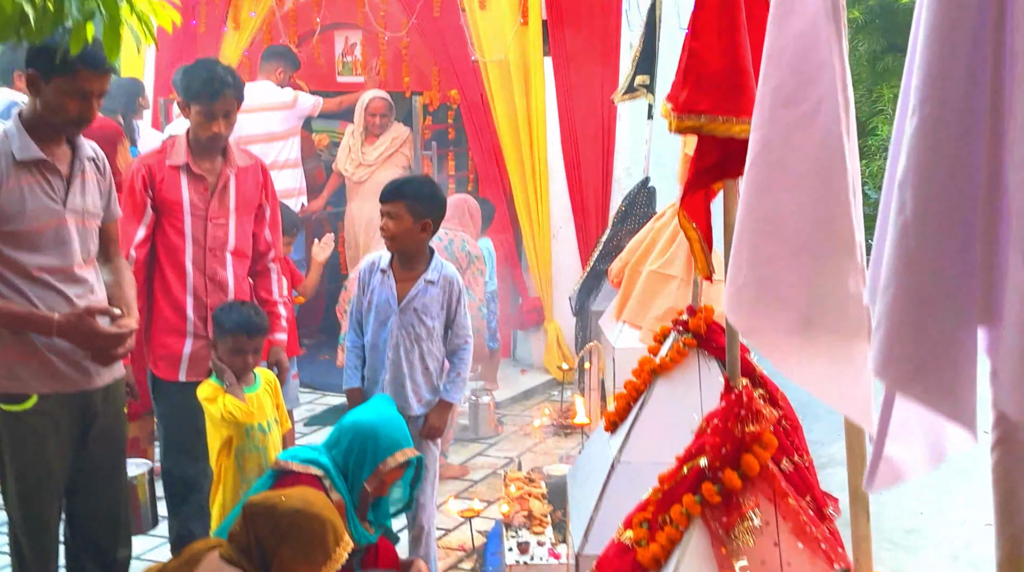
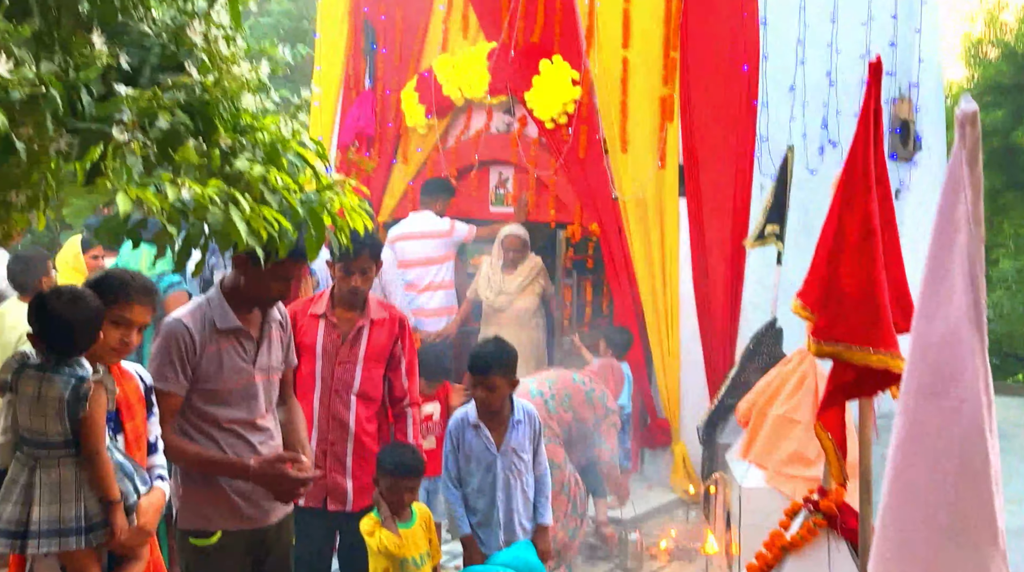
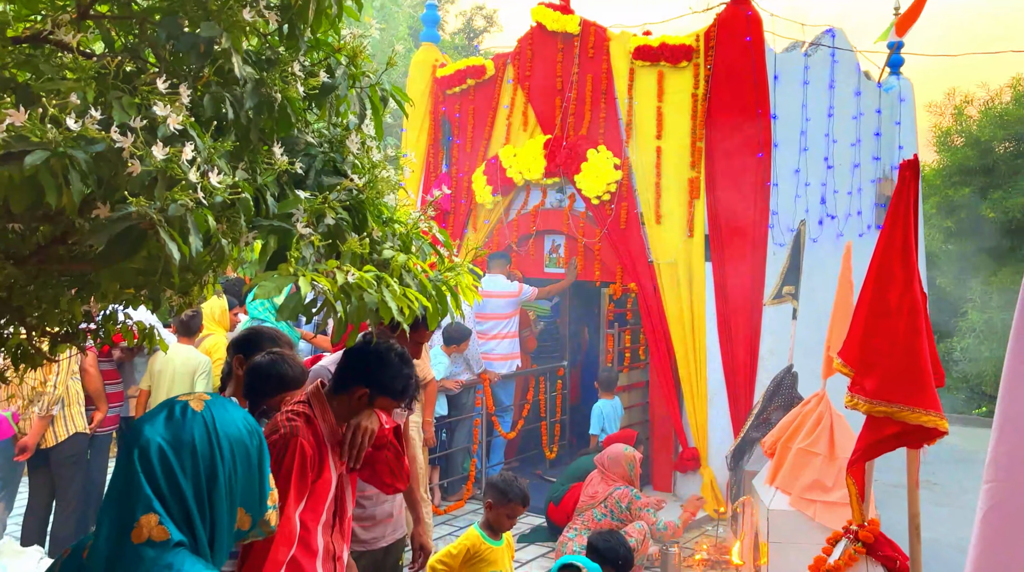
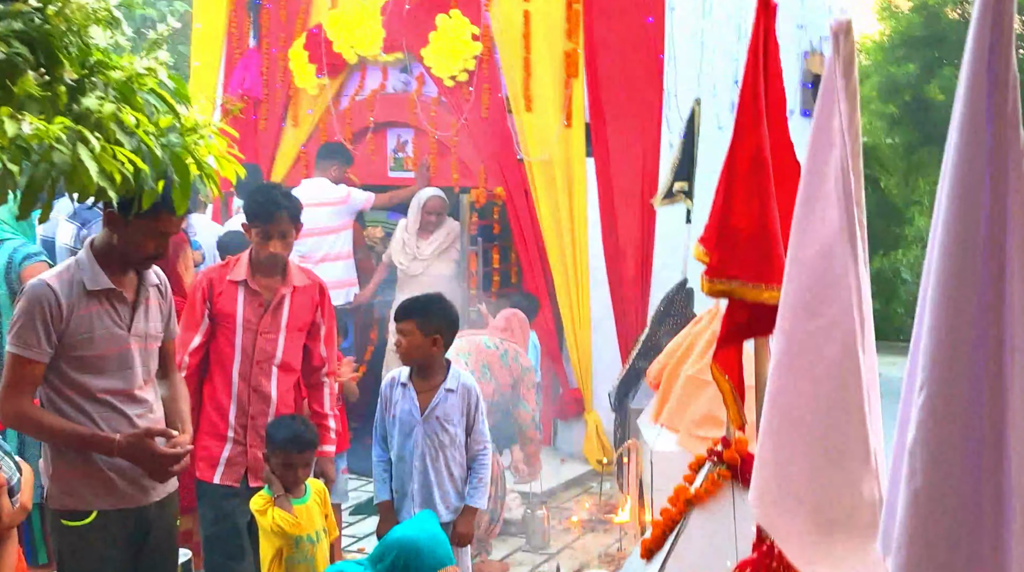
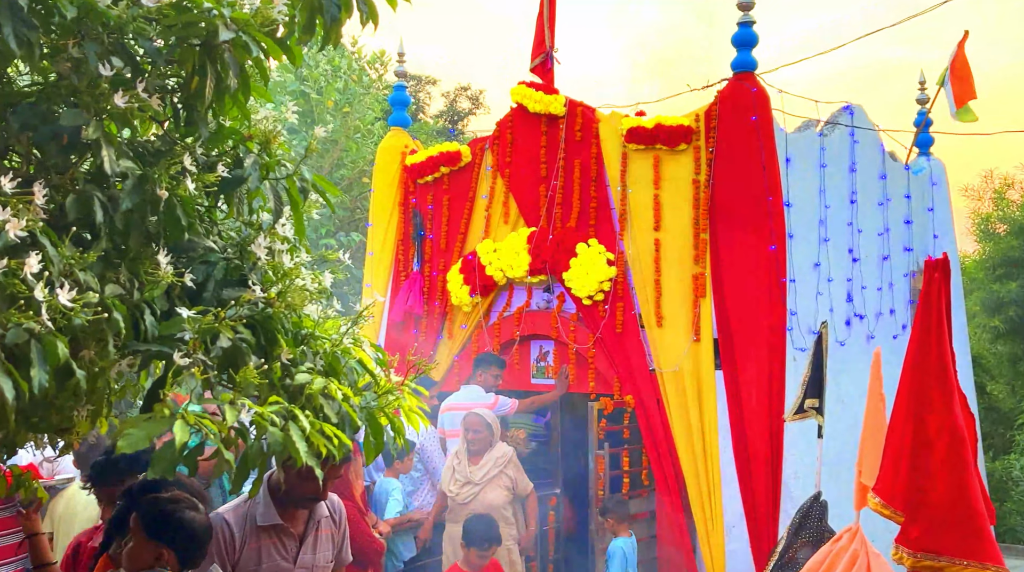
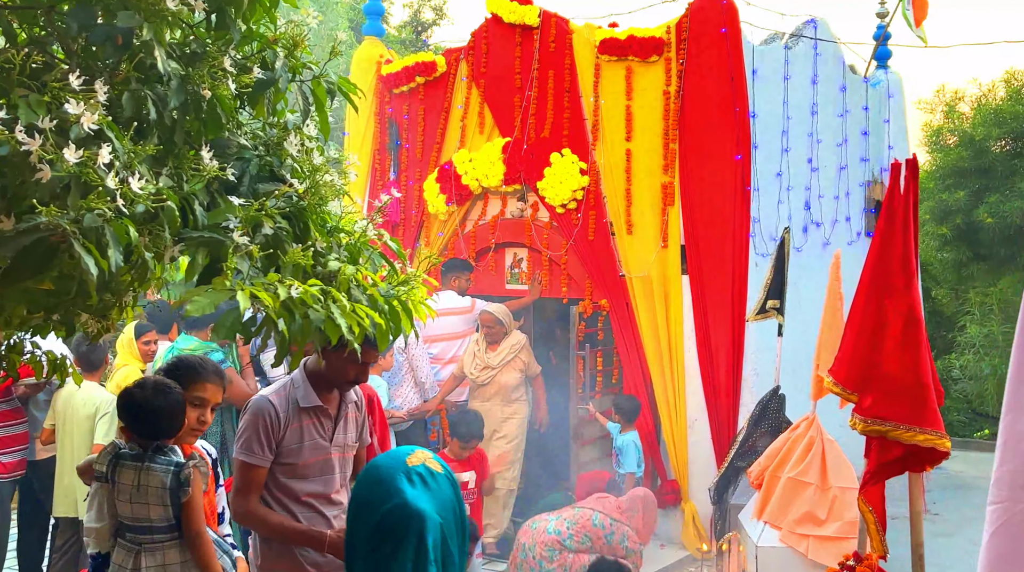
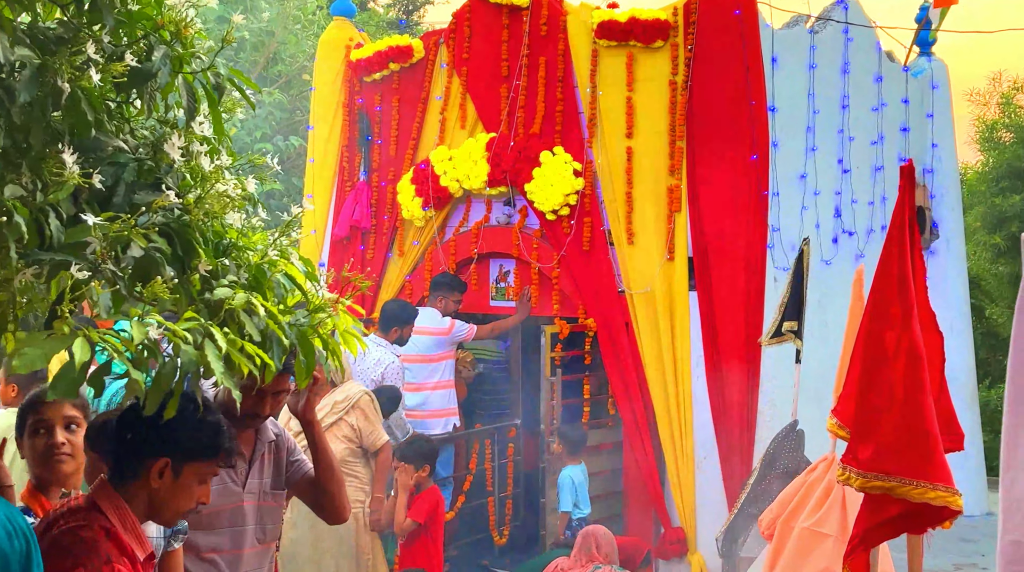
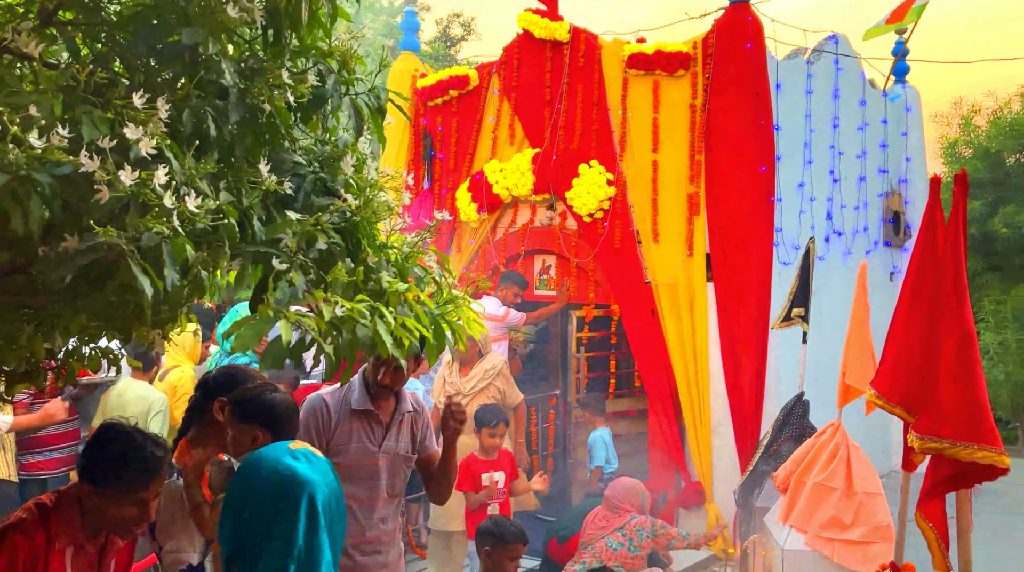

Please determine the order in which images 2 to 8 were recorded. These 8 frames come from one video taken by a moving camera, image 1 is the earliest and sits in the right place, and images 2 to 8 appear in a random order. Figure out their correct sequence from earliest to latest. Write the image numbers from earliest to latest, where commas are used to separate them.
4, 2, 6, 5, 8, 7, 3
